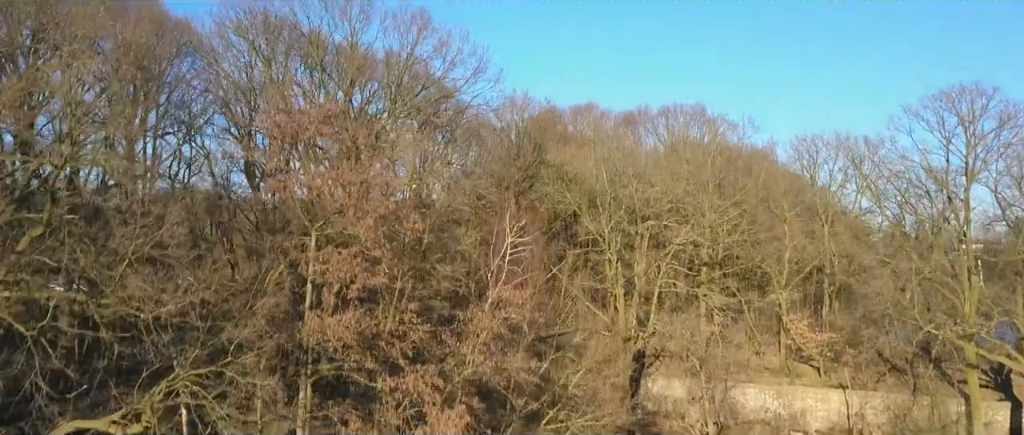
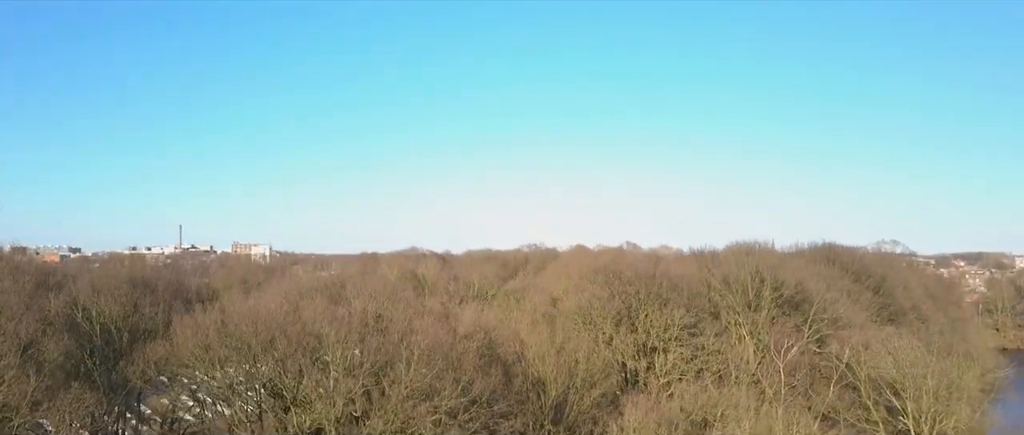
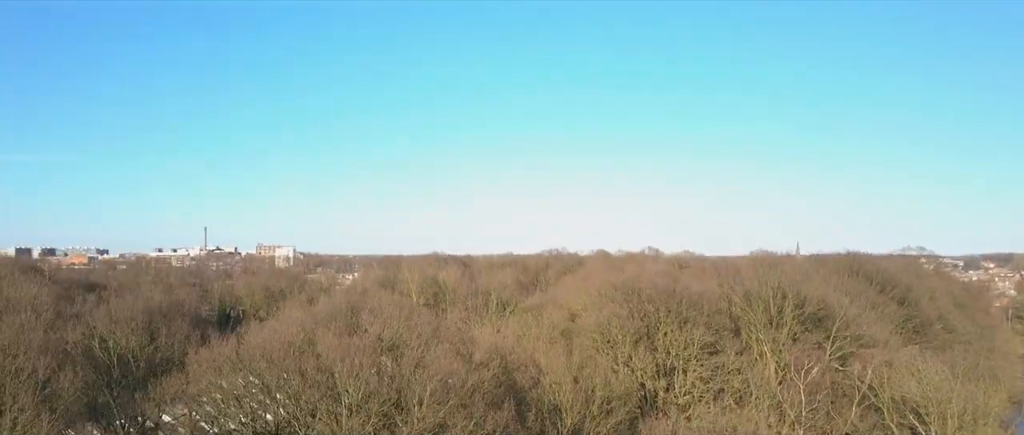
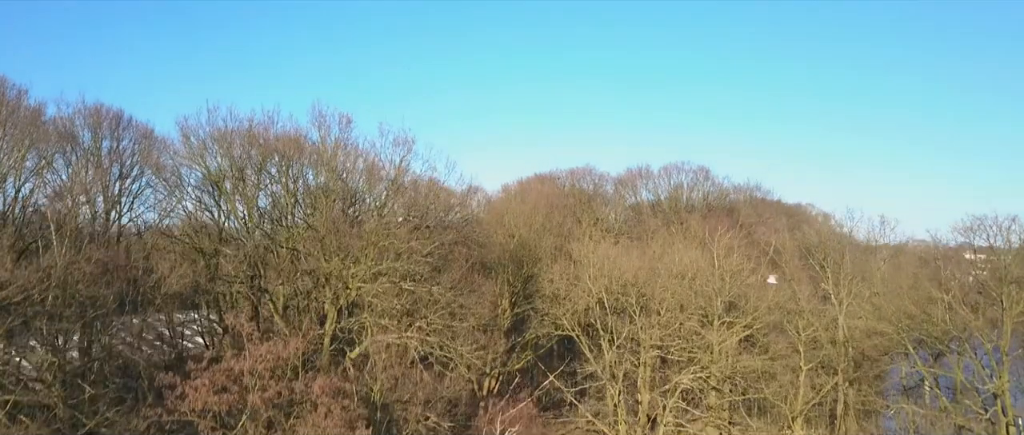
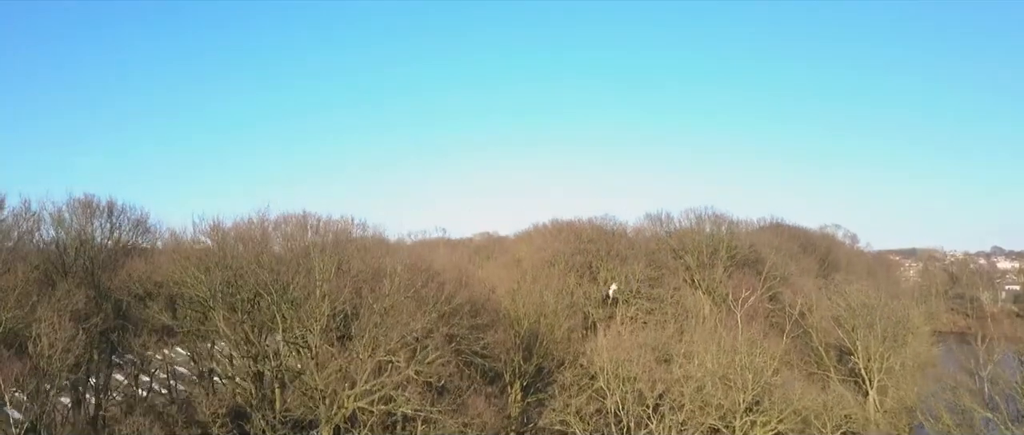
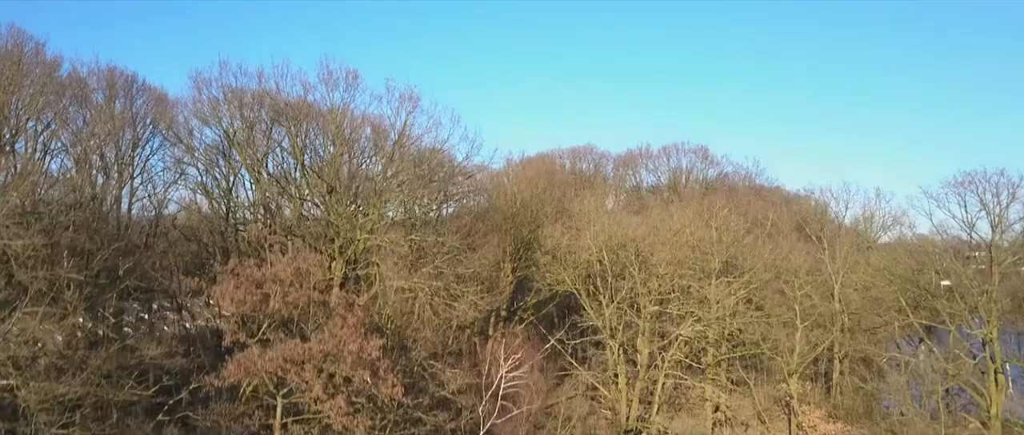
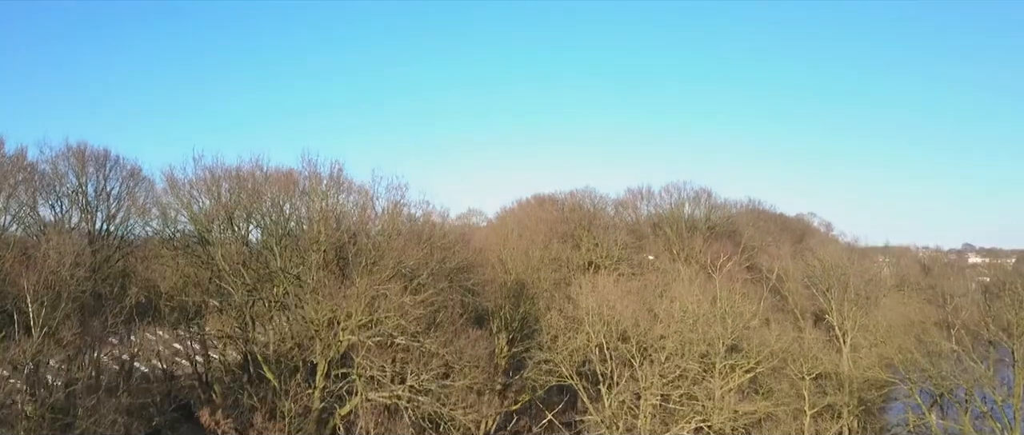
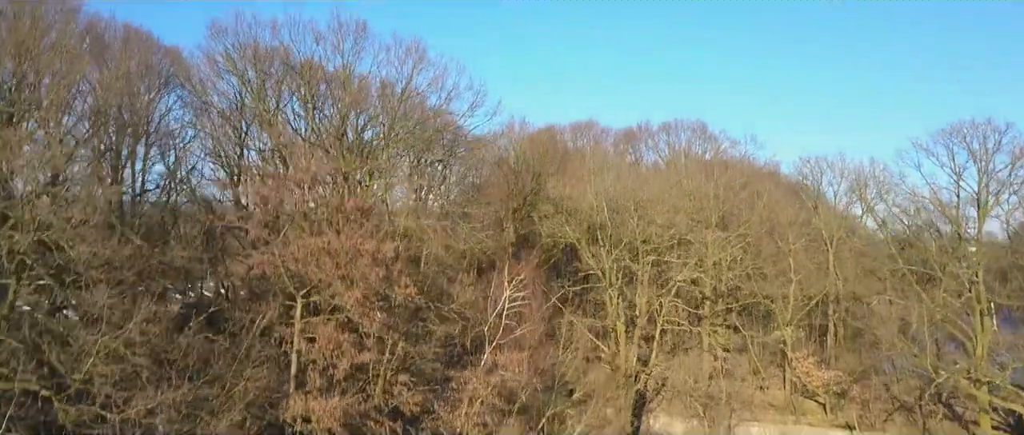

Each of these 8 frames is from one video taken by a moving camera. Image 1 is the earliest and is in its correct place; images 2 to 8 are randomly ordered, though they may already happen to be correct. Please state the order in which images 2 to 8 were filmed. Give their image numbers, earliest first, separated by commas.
8, 6, 4, 7, 5, 2, 3
